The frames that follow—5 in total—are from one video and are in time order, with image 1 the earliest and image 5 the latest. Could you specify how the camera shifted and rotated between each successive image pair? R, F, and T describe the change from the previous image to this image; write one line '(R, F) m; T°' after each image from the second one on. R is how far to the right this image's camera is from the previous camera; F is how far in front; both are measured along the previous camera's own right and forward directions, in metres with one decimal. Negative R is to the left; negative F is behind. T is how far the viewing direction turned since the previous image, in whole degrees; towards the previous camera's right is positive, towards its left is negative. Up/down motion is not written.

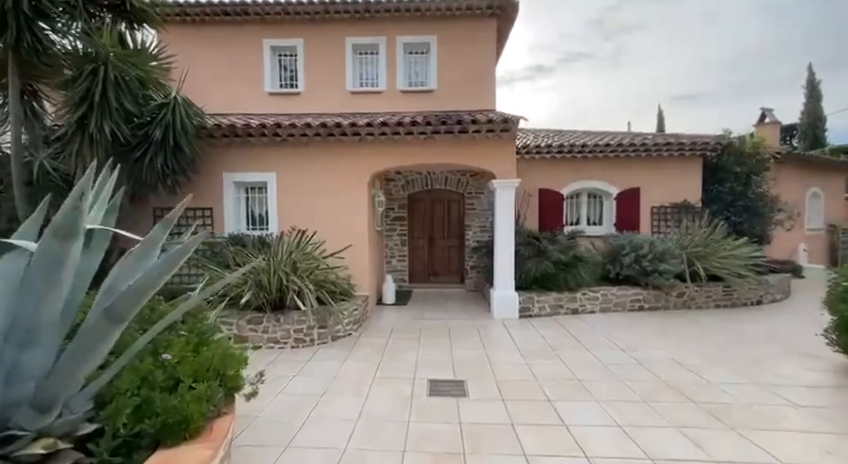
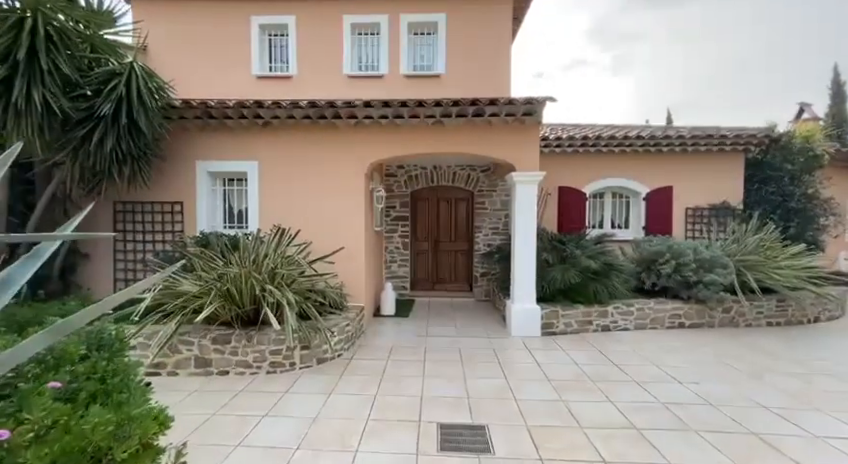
(-0.1, +1.2) m; 0°
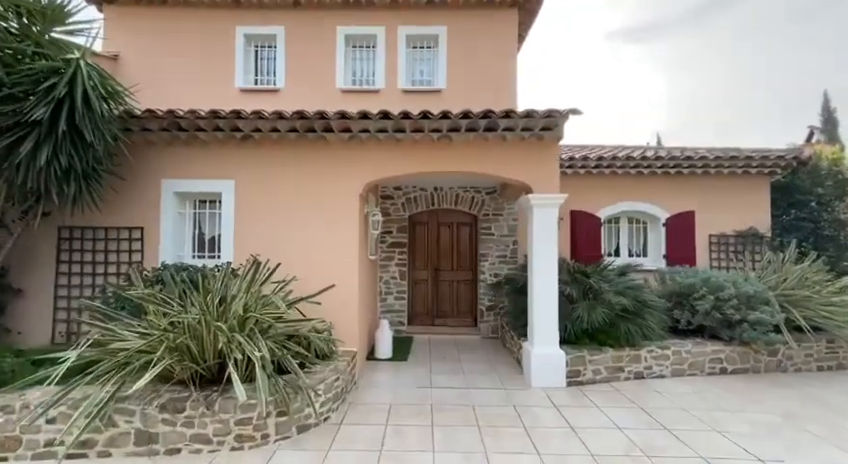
(-0.2, +1.0) m; +1°
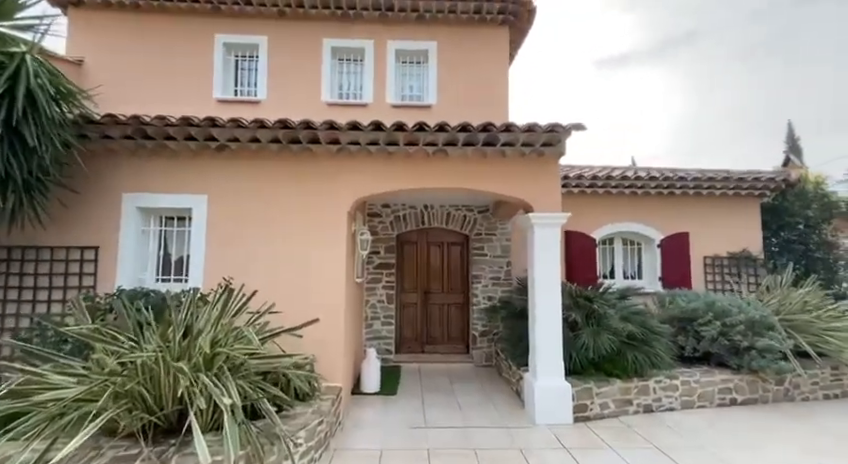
(-0.2, +0.5) m; +3°
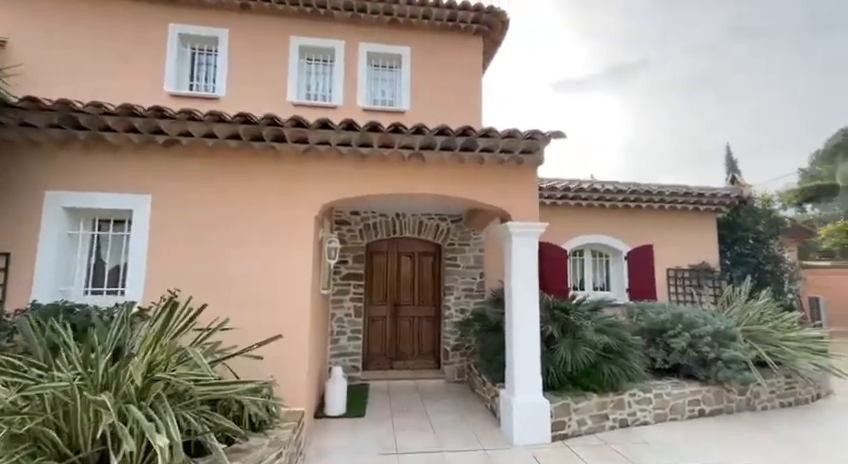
(-0.2, +0.3) m; +5°
